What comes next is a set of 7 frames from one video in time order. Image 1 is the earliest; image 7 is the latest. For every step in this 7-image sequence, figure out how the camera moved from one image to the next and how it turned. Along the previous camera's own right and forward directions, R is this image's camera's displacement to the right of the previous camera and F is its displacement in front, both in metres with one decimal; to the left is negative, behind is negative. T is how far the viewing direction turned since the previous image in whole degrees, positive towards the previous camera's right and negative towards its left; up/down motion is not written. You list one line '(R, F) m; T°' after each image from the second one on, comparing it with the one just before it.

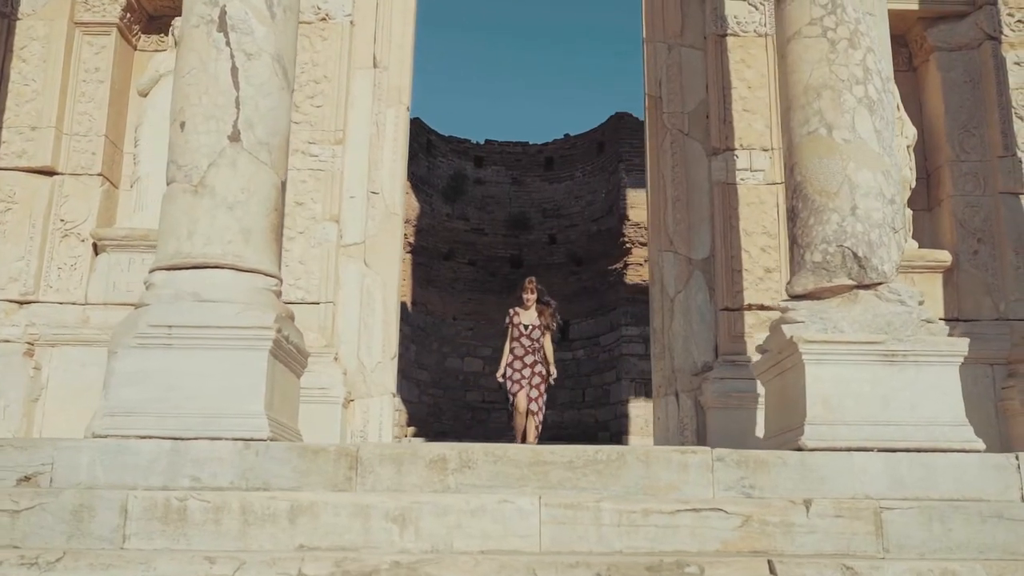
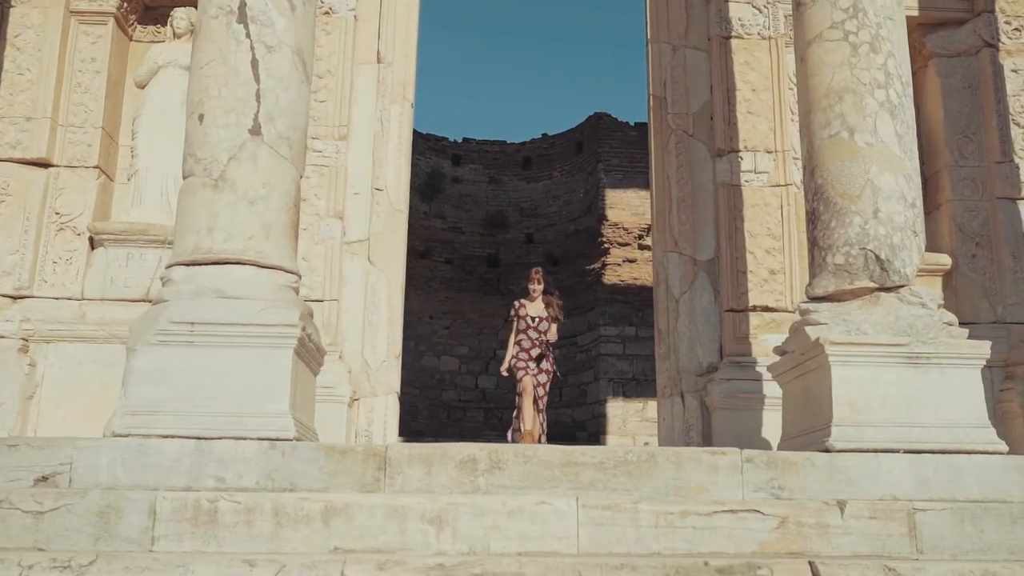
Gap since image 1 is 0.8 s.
(-0.4, 0.0) m; +2°
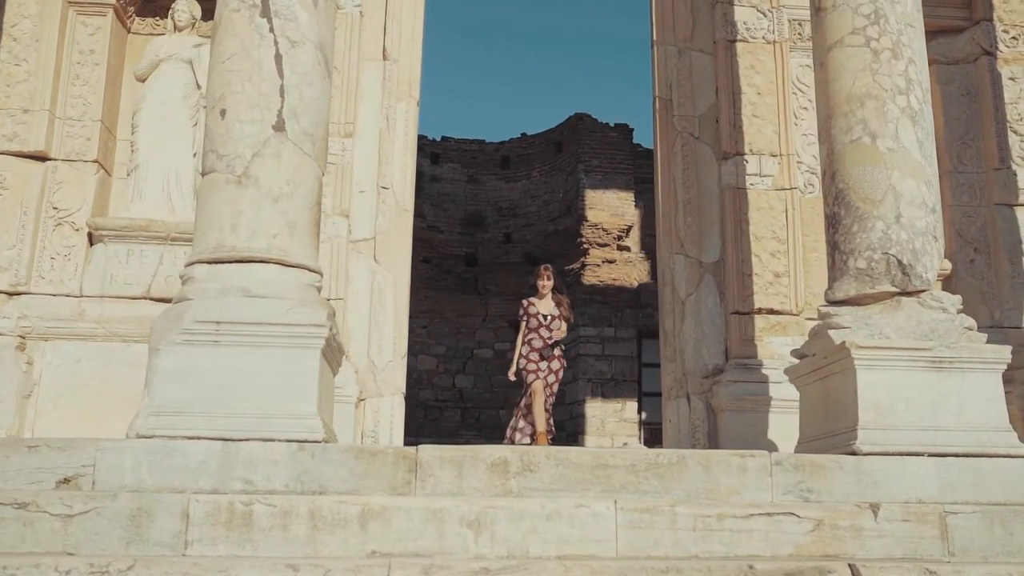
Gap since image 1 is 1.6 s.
(-0.4, 0.0) m; +2°
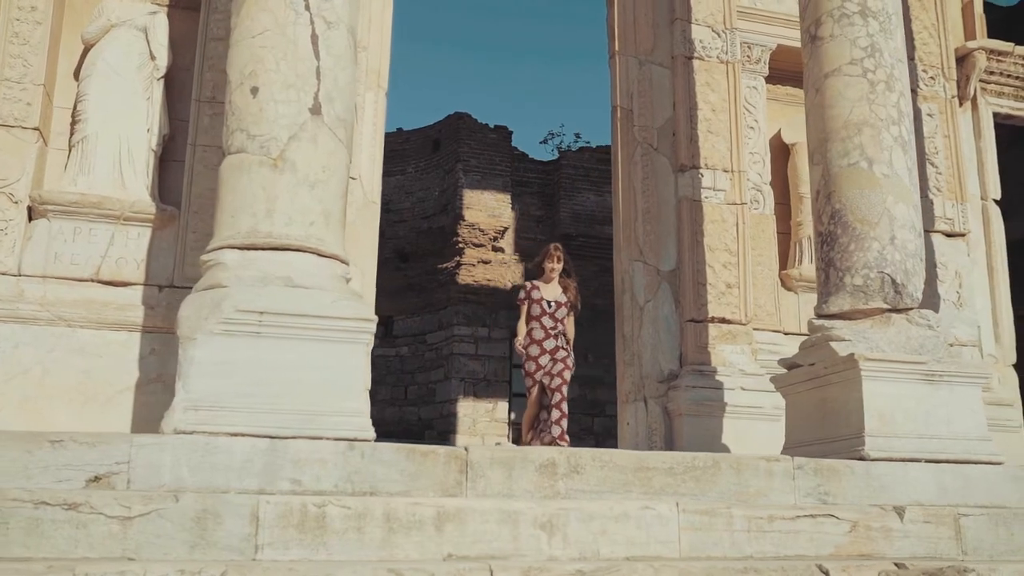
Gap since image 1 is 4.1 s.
(-1.2, +0.1) m; +11°
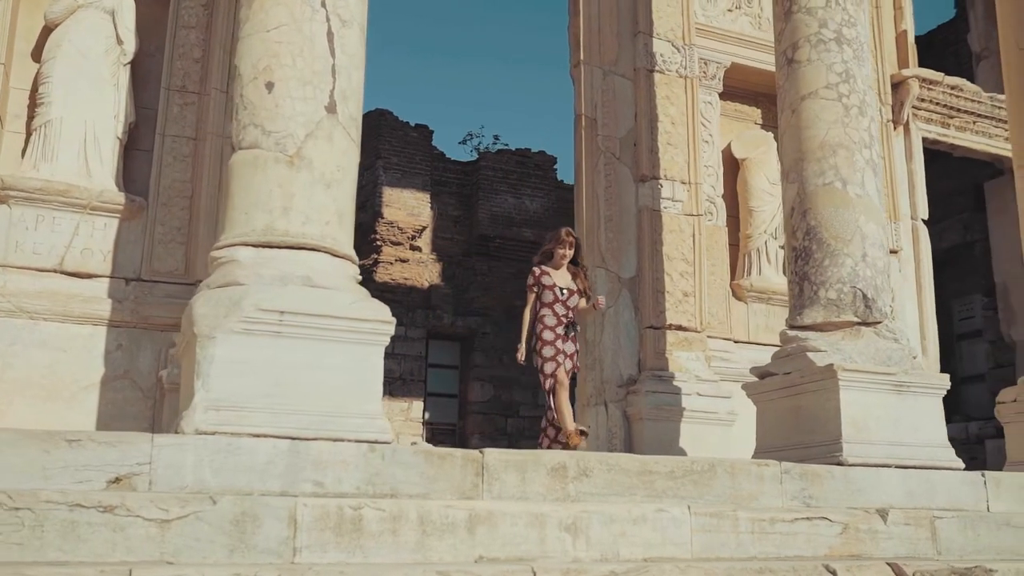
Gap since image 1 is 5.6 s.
(-0.7, 0.0) m; +7°
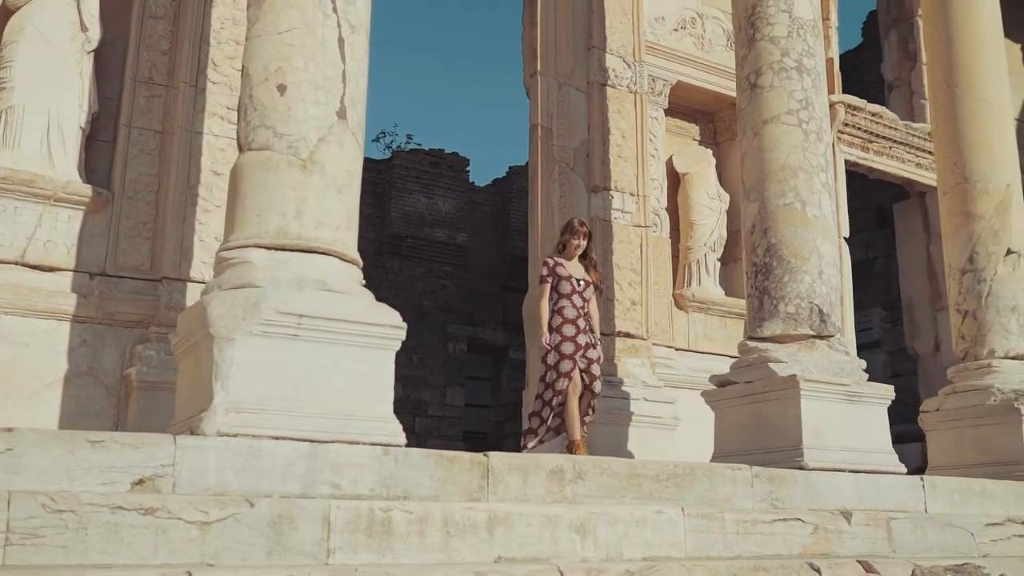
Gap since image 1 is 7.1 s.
(-0.6, -0.1) m; +7°
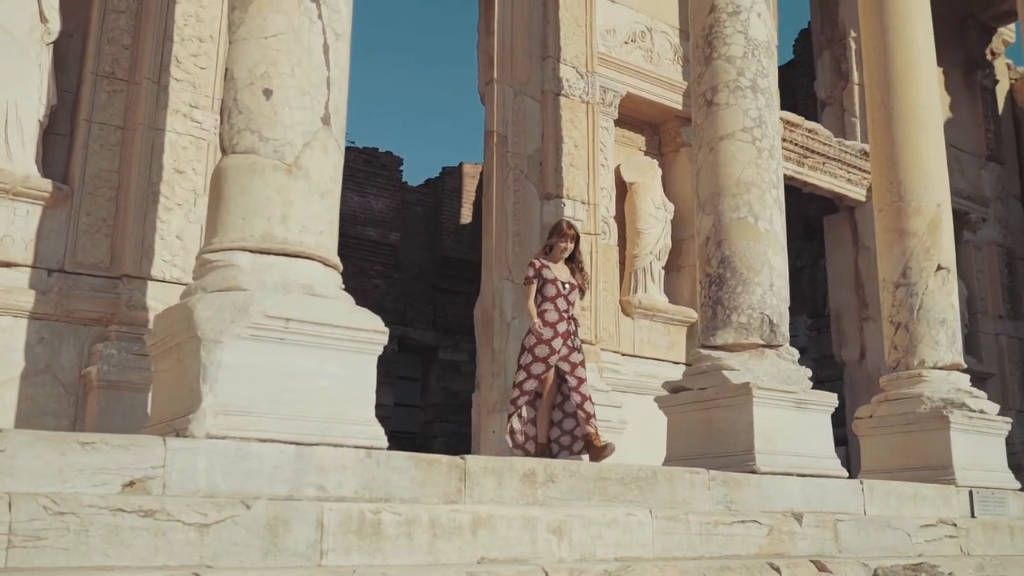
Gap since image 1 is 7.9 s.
(-0.3, -0.1) m; +5°
